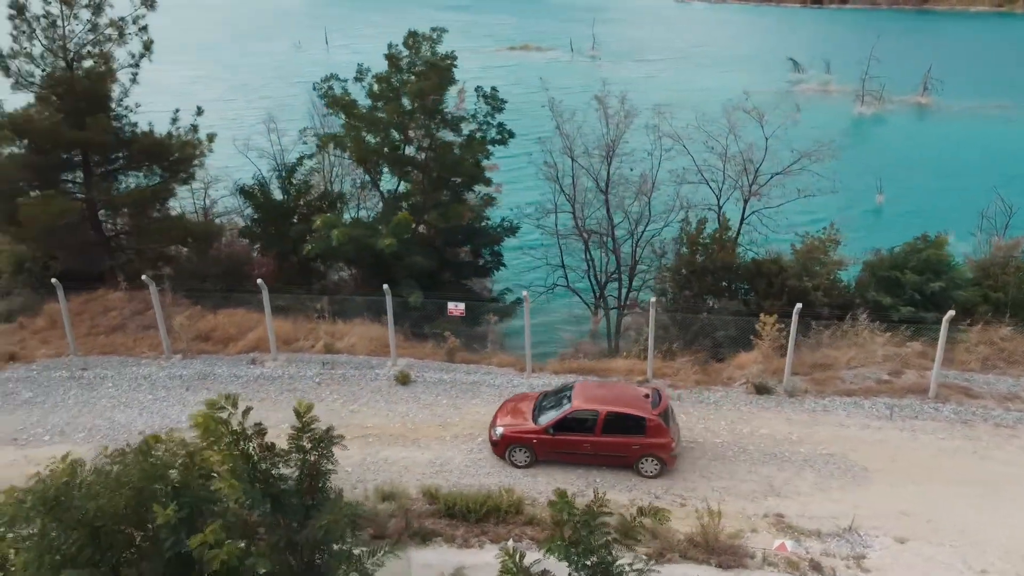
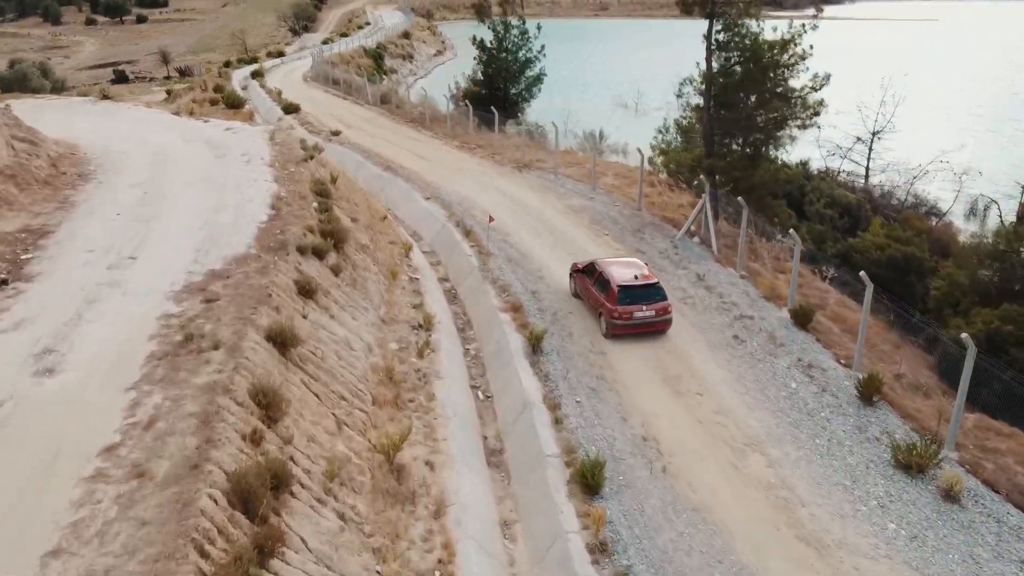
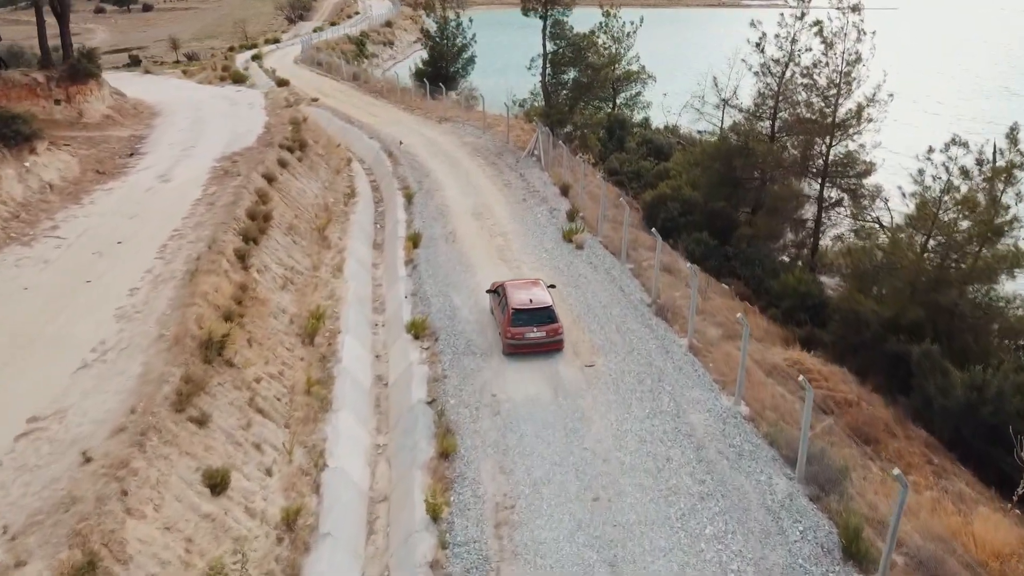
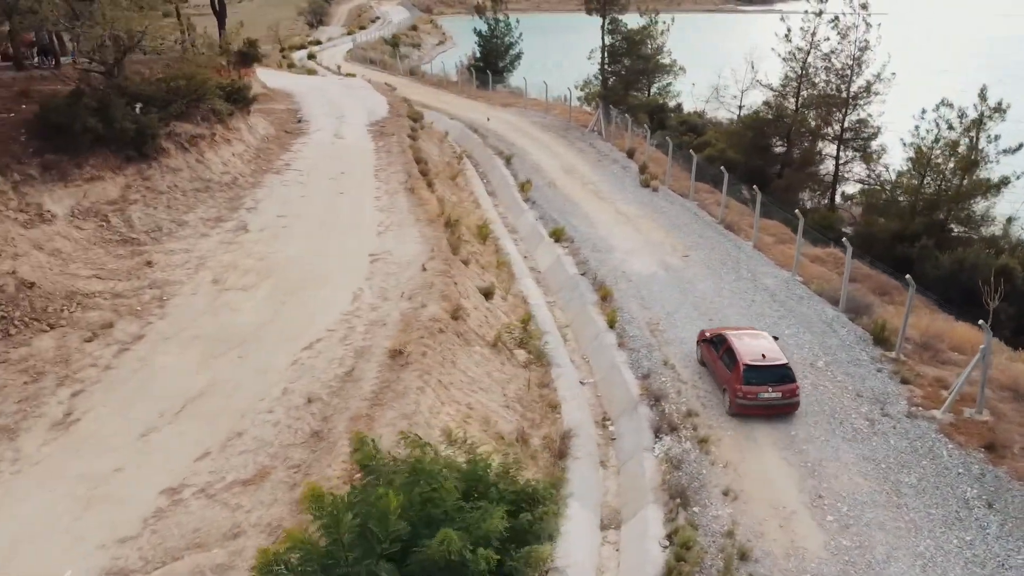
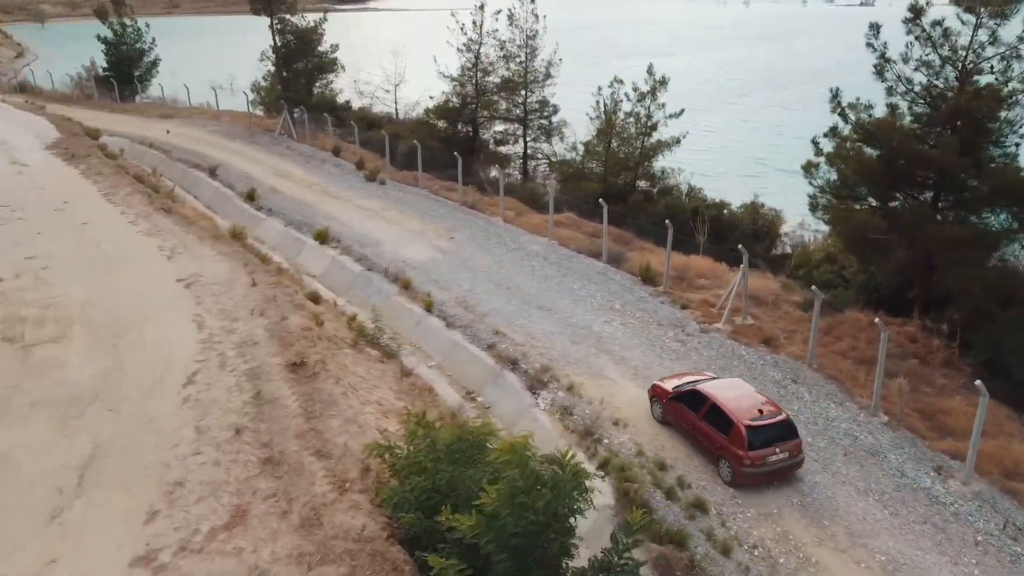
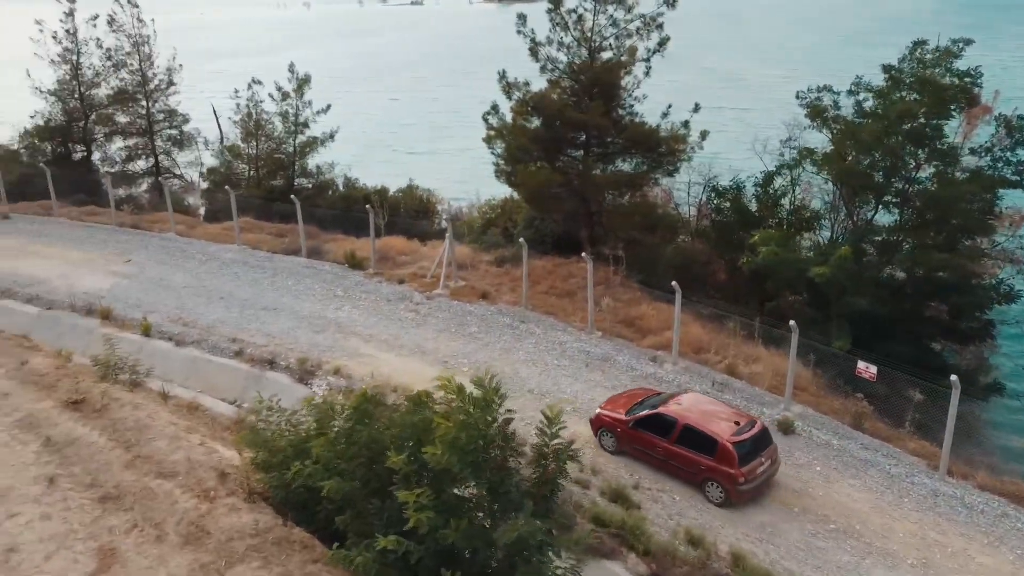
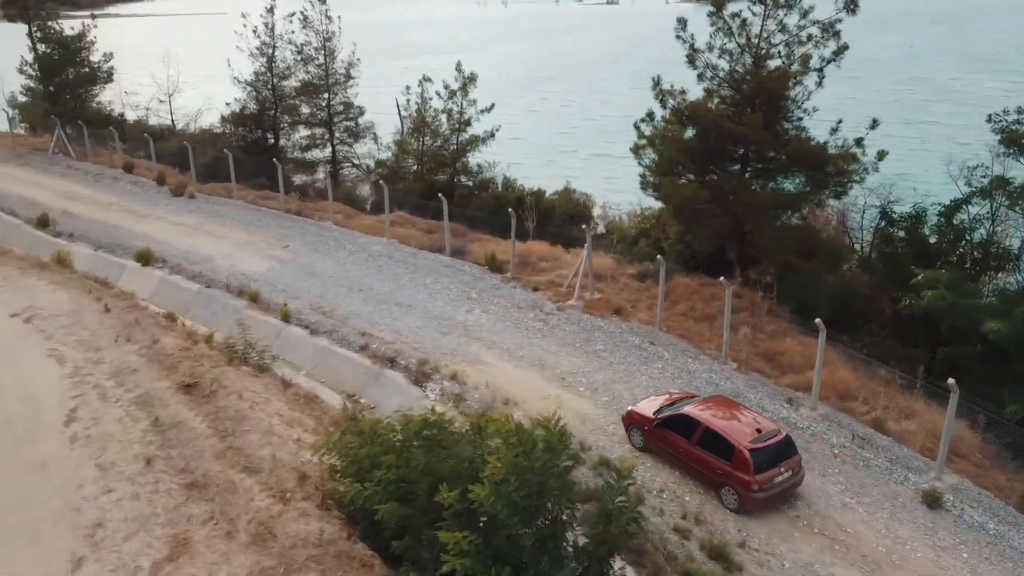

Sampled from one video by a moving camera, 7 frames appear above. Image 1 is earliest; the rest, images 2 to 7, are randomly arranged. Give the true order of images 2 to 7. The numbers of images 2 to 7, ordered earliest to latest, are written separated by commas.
6, 7, 5, 4, 3, 2
